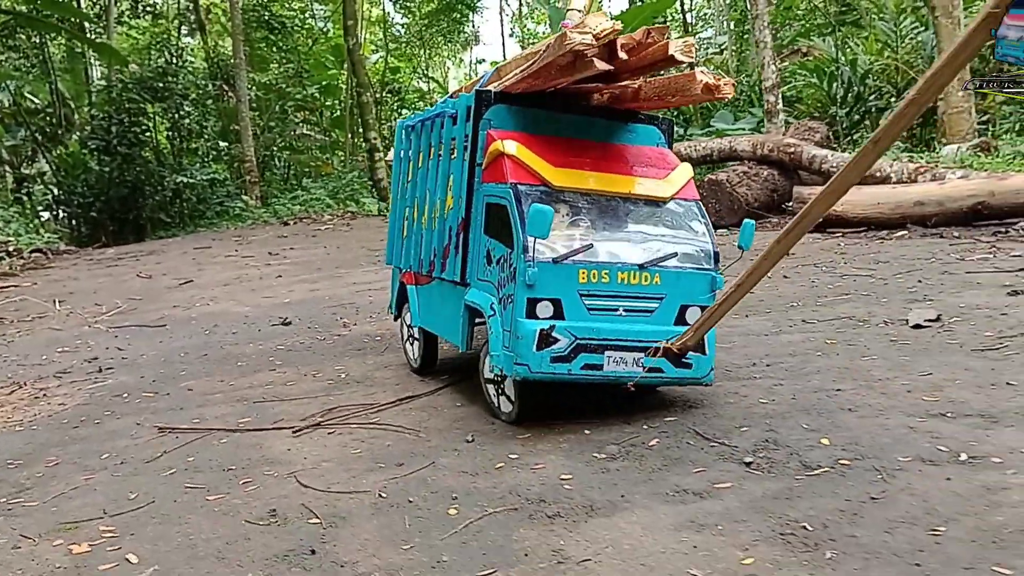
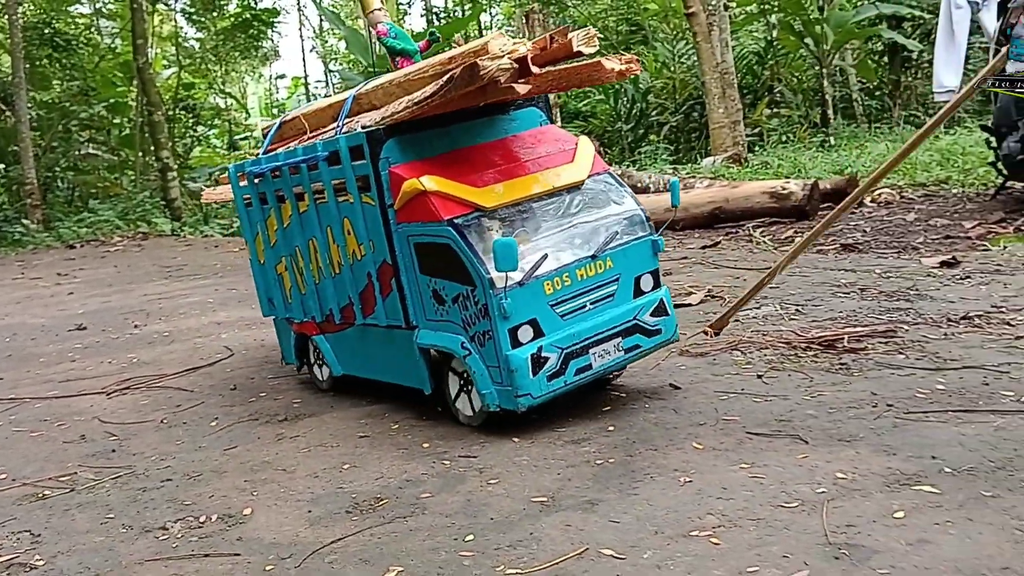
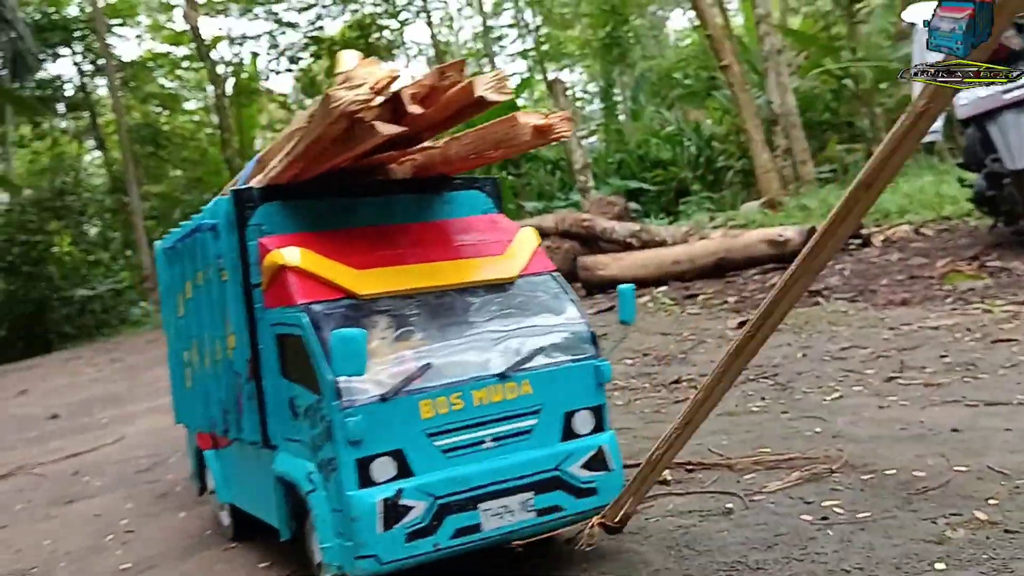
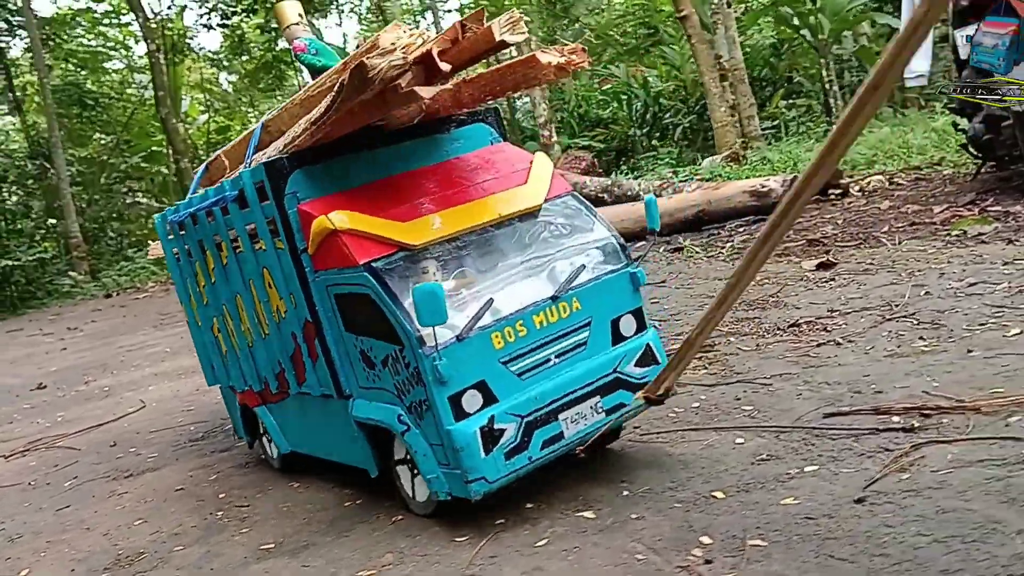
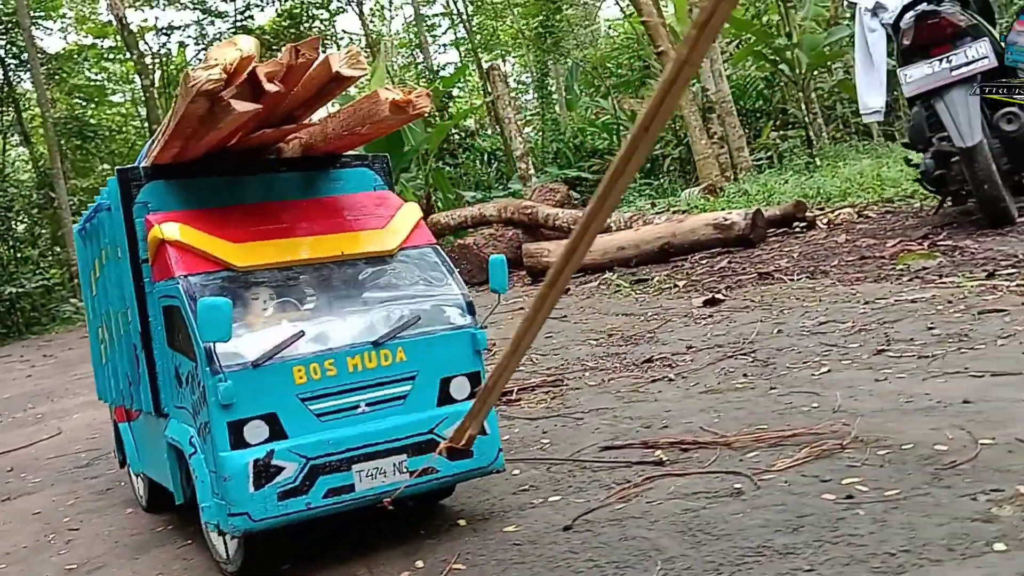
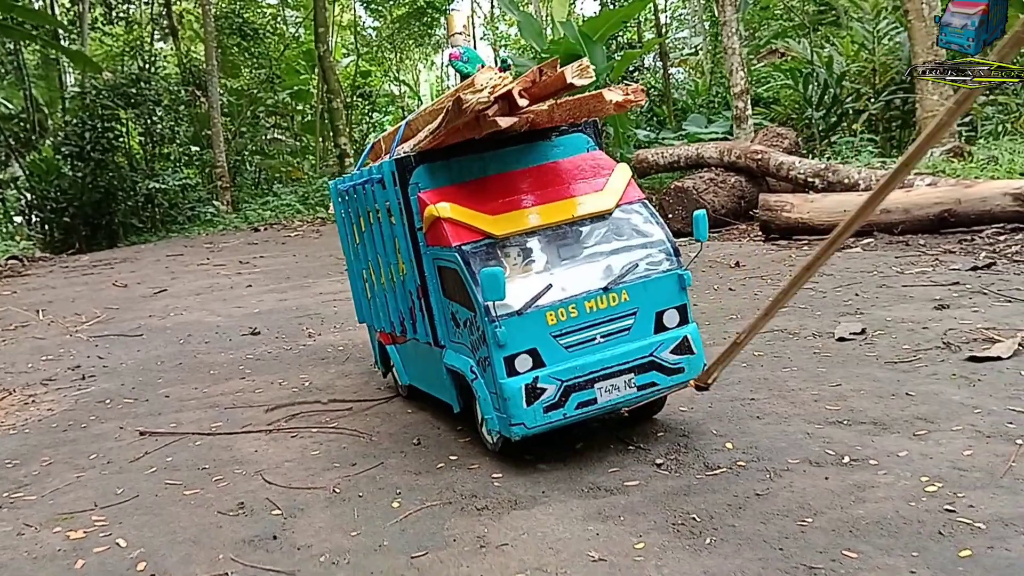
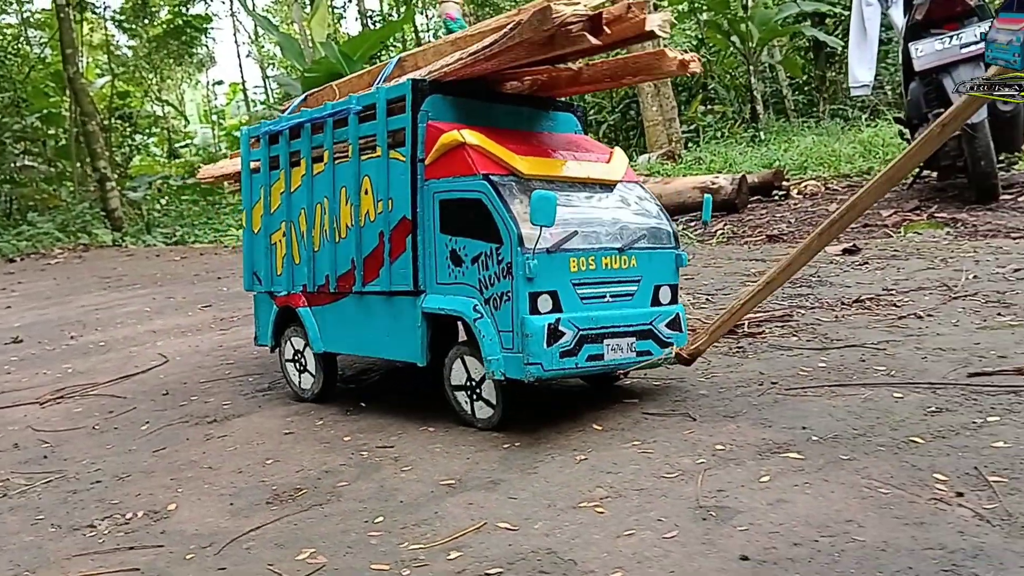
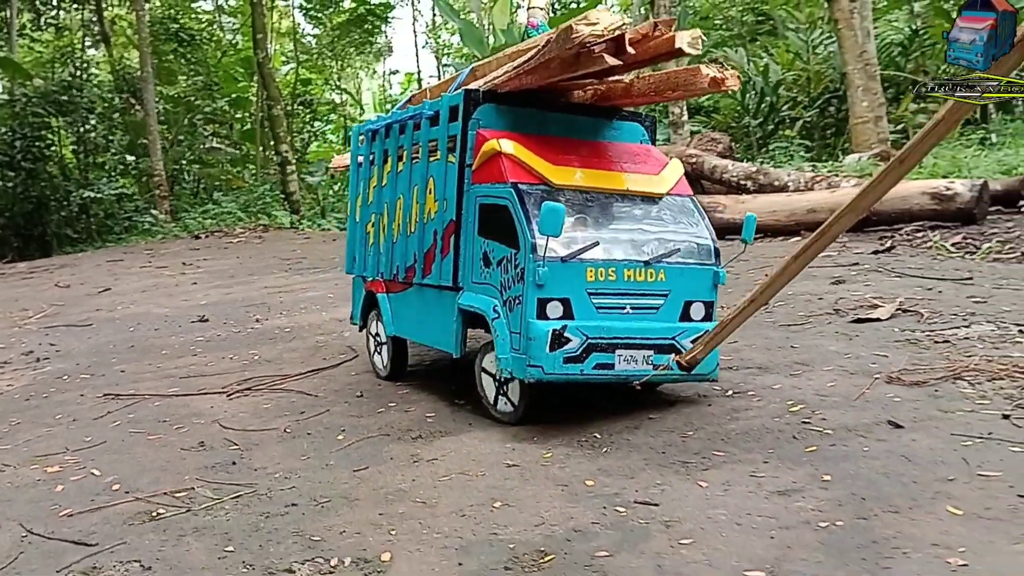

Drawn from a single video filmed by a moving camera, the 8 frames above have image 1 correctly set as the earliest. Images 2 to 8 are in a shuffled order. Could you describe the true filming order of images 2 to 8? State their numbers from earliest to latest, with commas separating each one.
6, 8, 2, 7, 4, 5, 3
